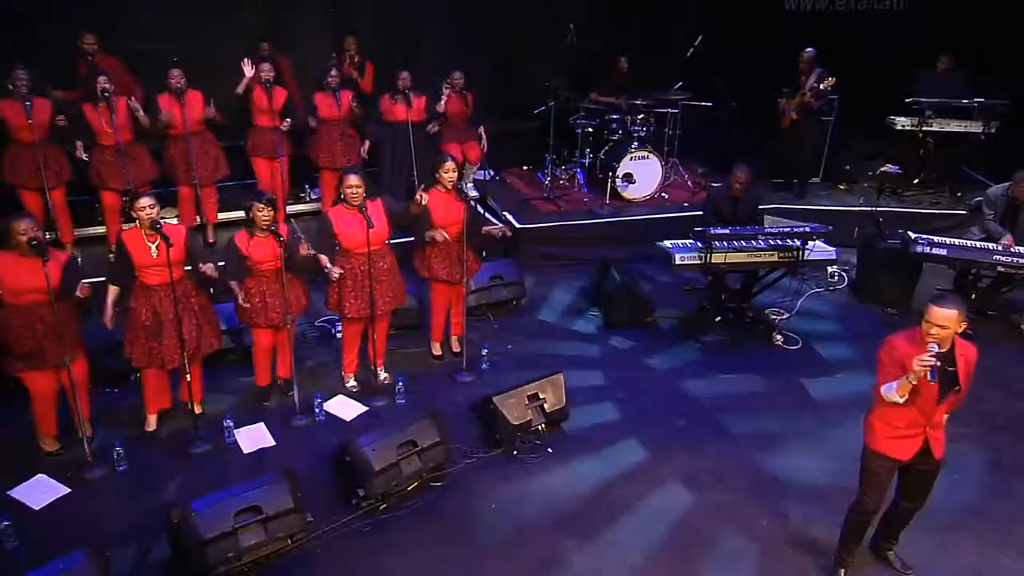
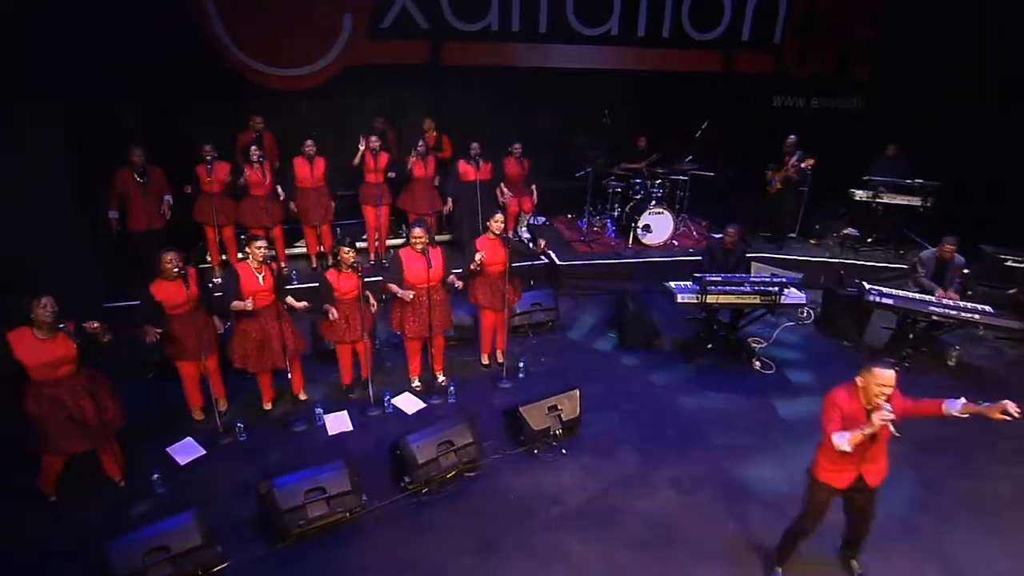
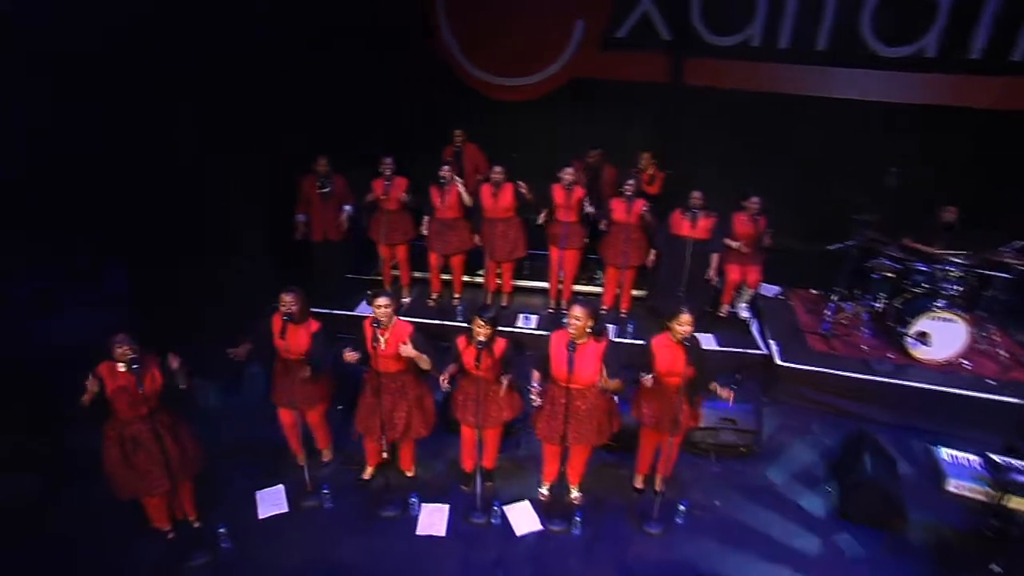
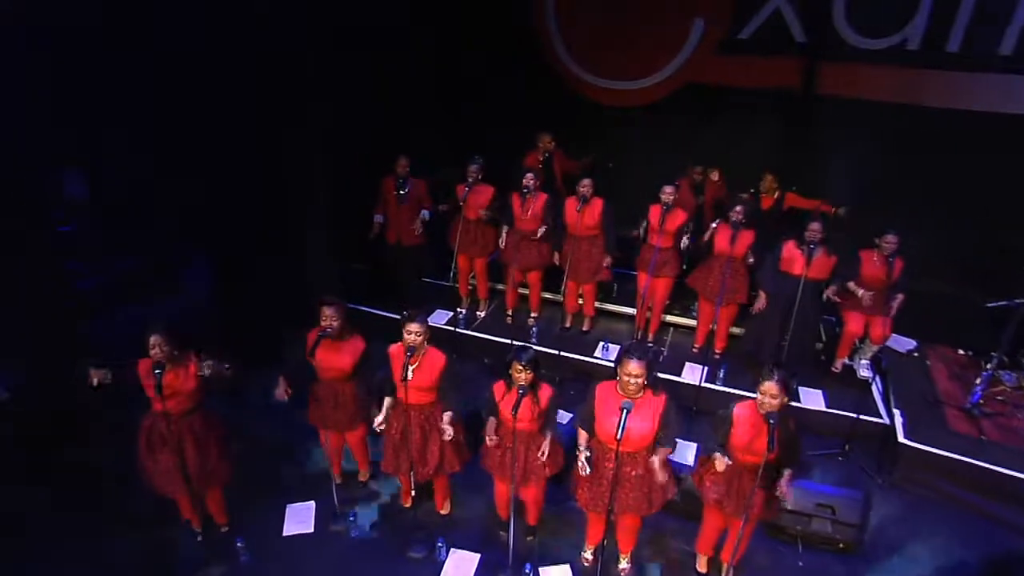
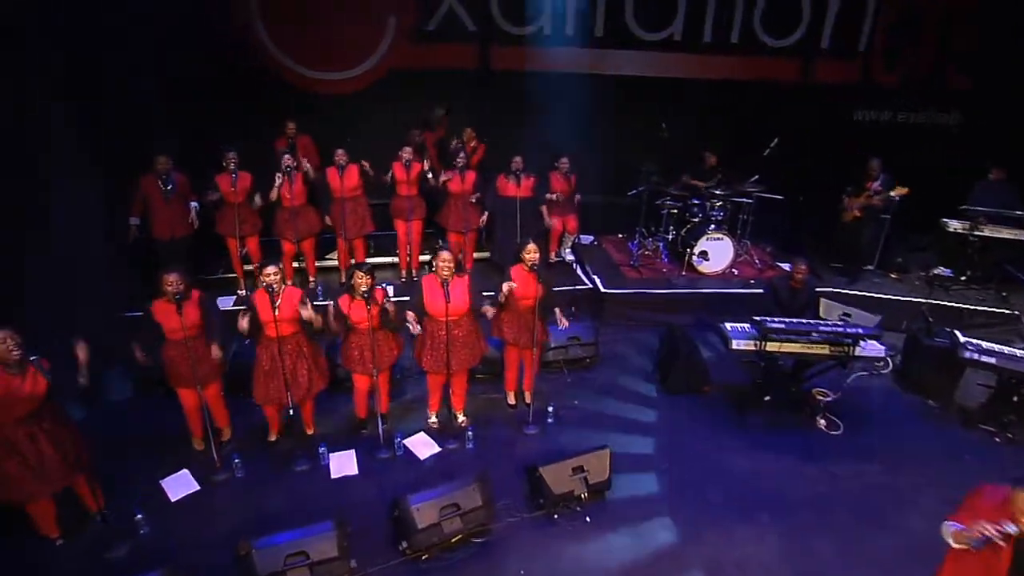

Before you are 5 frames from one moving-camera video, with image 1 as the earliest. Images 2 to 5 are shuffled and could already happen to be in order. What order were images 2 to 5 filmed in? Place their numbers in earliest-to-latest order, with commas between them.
2, 5, 3, 4
